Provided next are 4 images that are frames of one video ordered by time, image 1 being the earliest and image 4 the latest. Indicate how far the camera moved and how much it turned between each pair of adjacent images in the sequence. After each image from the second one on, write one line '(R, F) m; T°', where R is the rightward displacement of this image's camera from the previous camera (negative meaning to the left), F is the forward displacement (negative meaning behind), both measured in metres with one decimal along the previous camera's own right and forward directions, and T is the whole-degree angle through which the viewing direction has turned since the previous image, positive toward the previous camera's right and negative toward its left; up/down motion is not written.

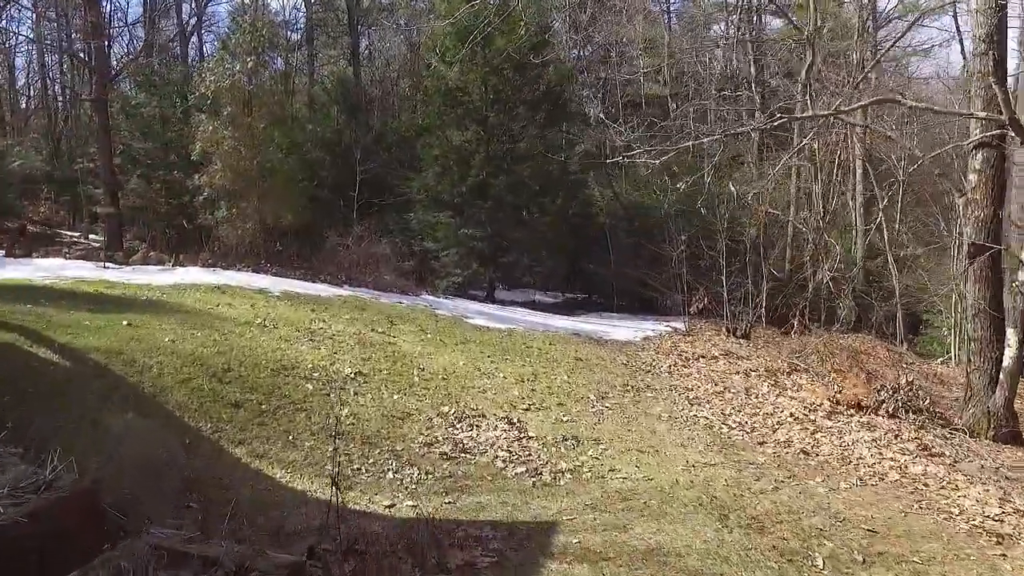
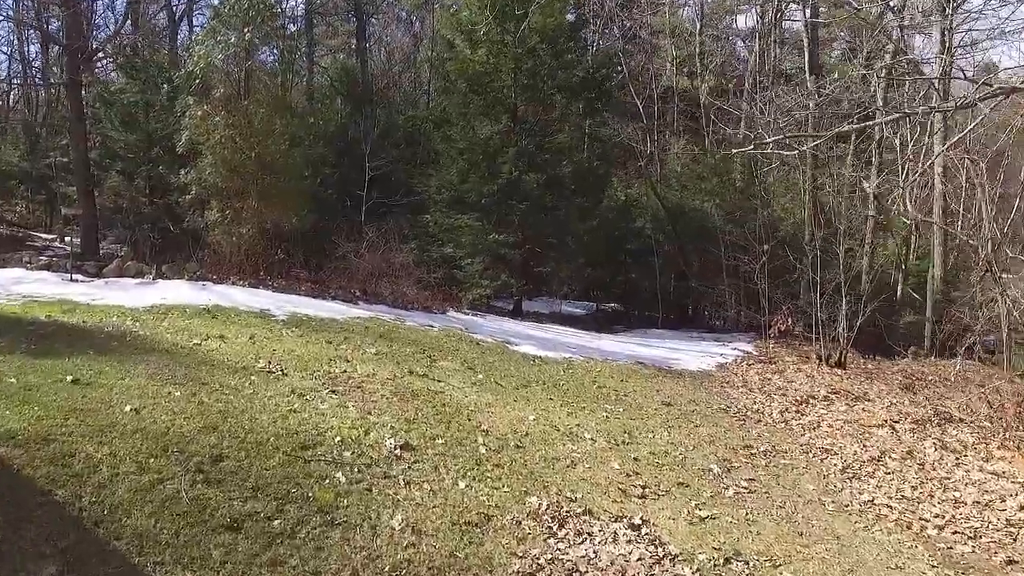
(-0.7, +2.1) m; +1°
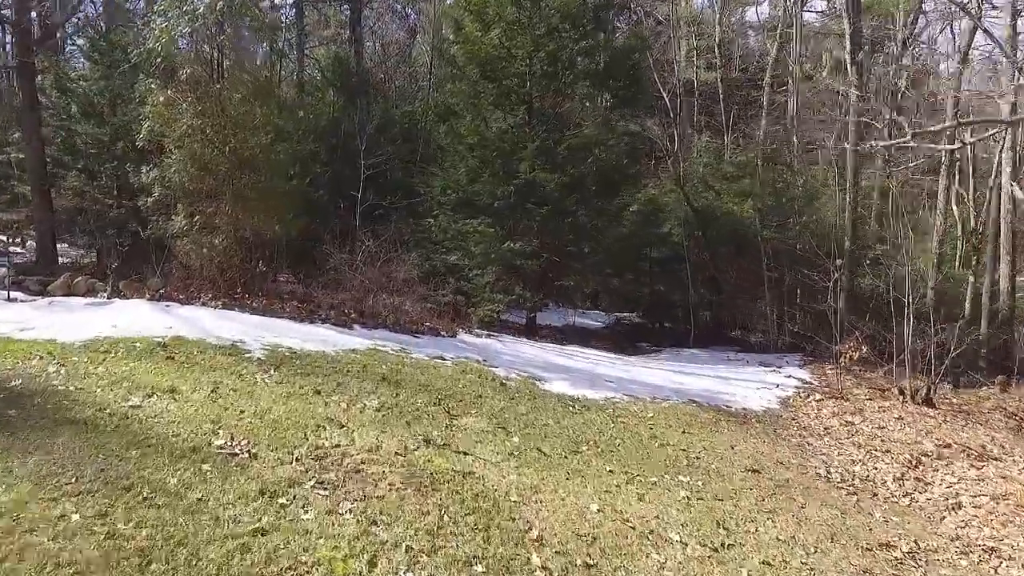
(-0.4, +1.8) m; +1°
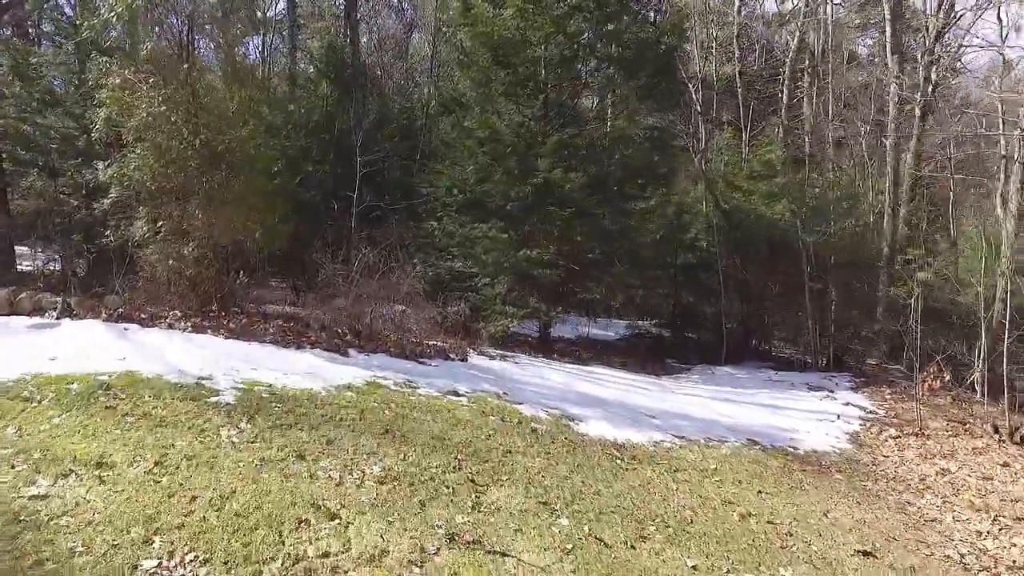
(-0.3, +1.4) m; 0°
